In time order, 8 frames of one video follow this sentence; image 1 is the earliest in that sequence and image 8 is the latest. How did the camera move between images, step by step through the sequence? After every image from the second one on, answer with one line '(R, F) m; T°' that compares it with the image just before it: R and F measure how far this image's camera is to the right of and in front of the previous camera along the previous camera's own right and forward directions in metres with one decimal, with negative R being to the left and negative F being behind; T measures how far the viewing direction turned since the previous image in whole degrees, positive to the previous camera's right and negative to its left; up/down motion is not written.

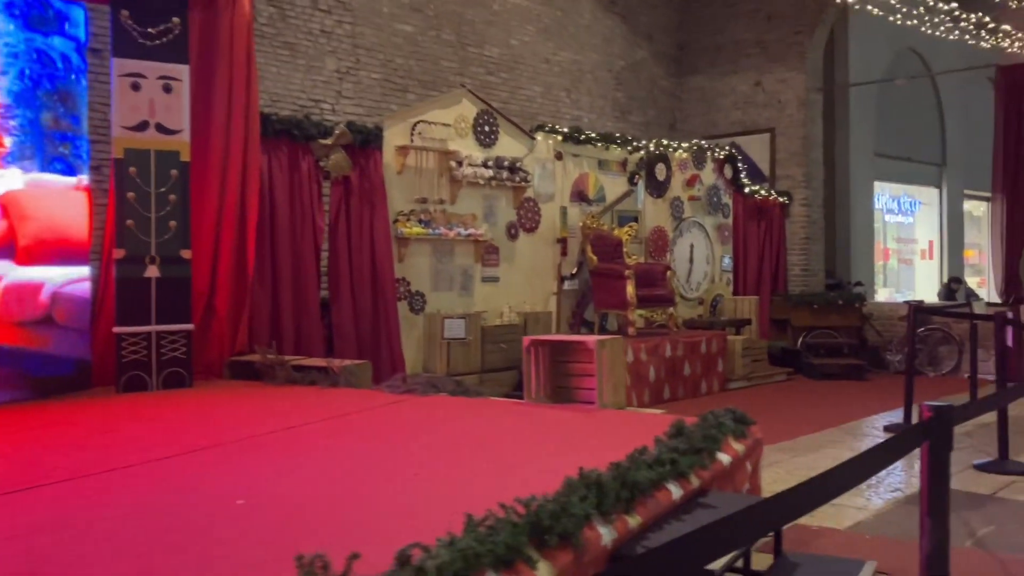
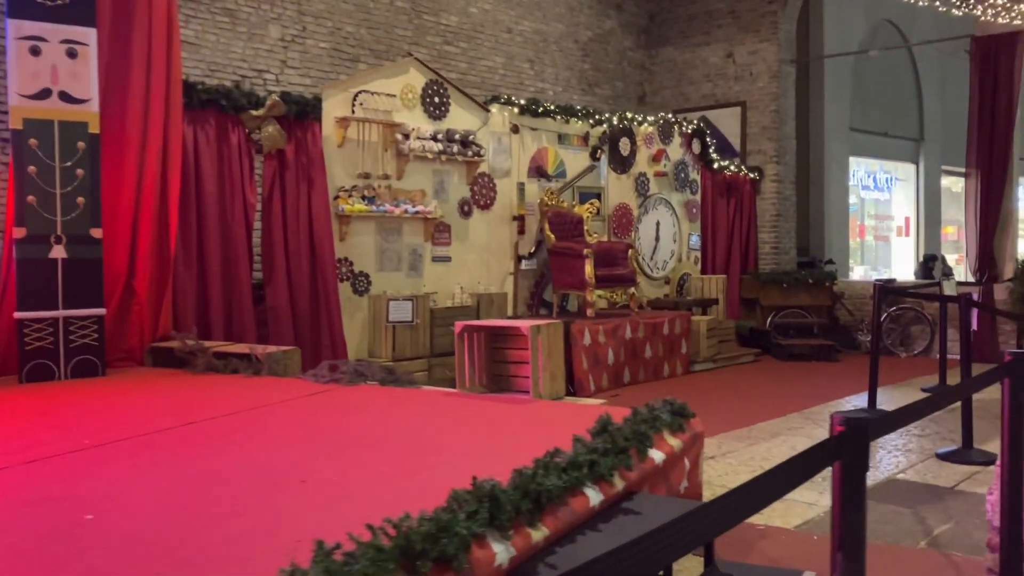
(+0.3, +0.3) m; +1°
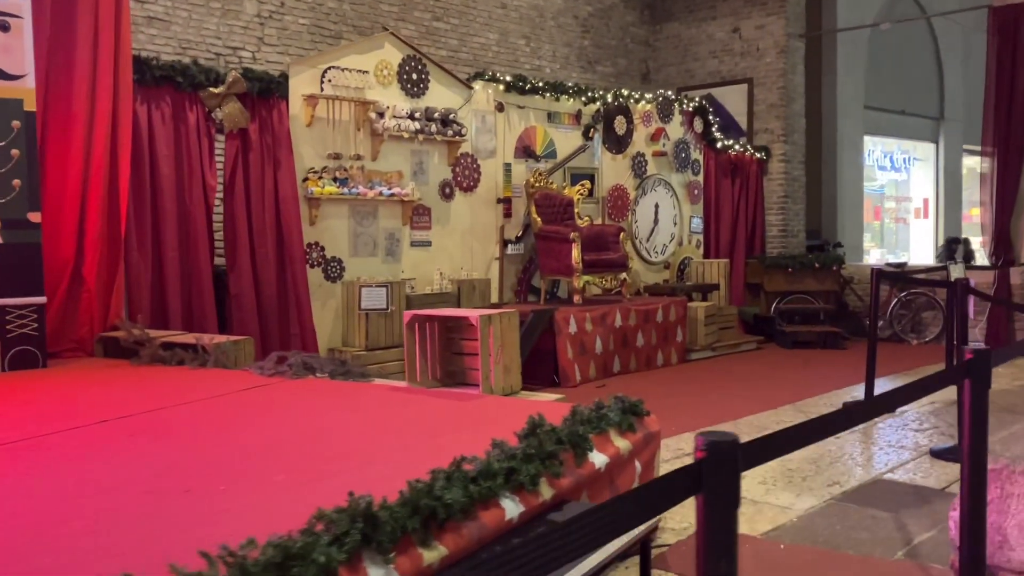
(+0.3, +0.3) m; -2°
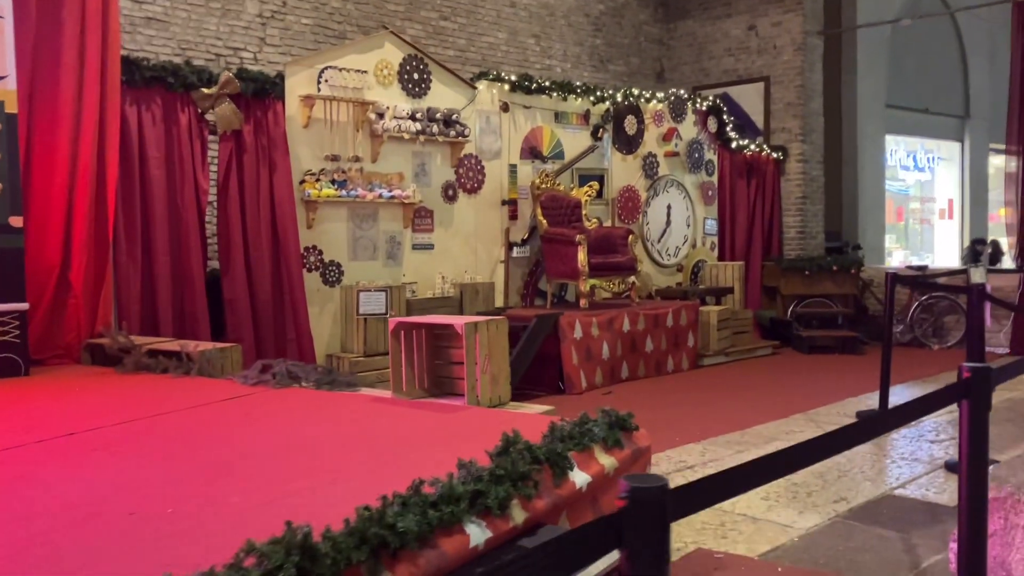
(+0.1, +0.2) m; -2°
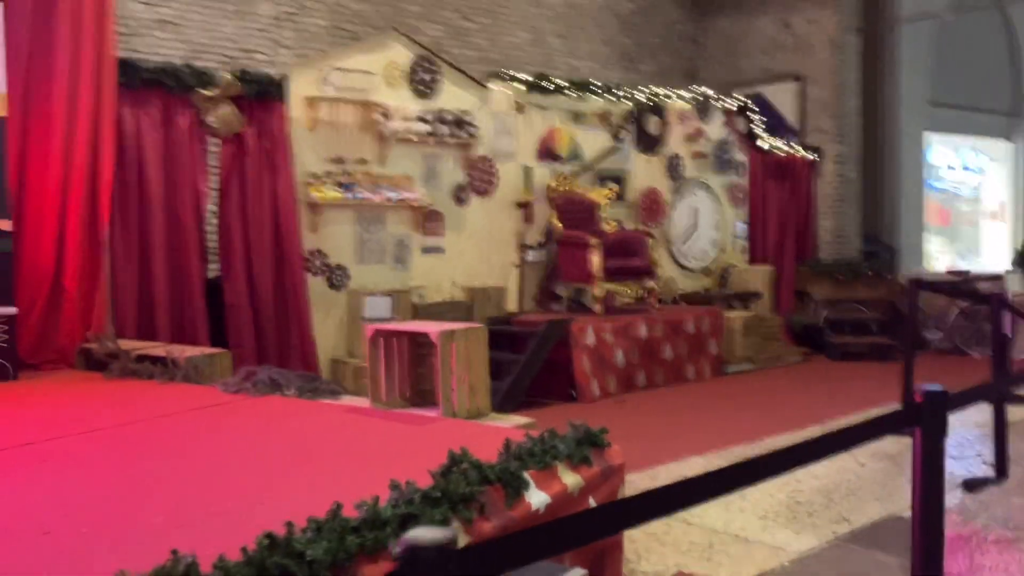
(+0.3, +0.2) m; -3°
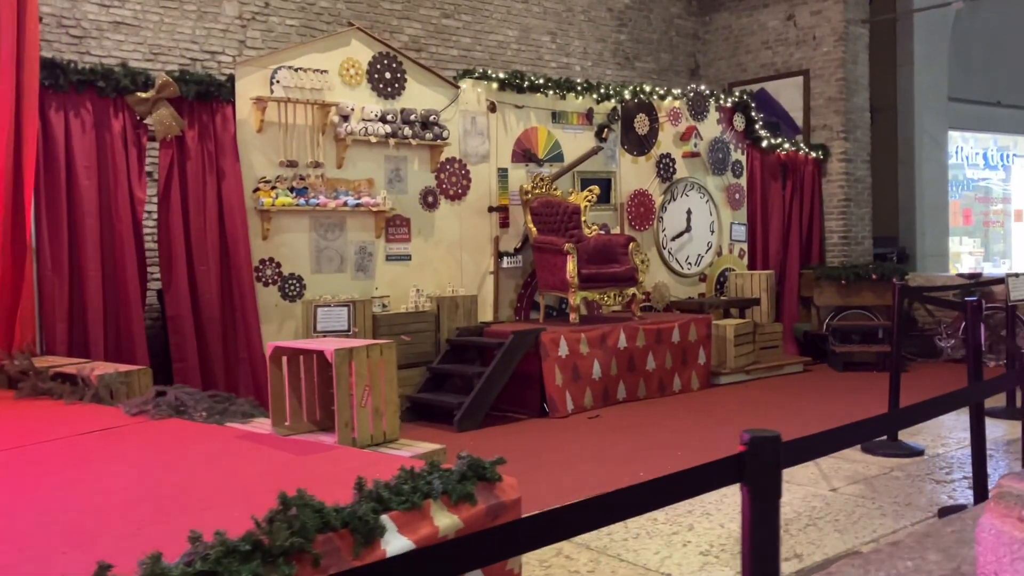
(+0.5, +0.3) m; -2°
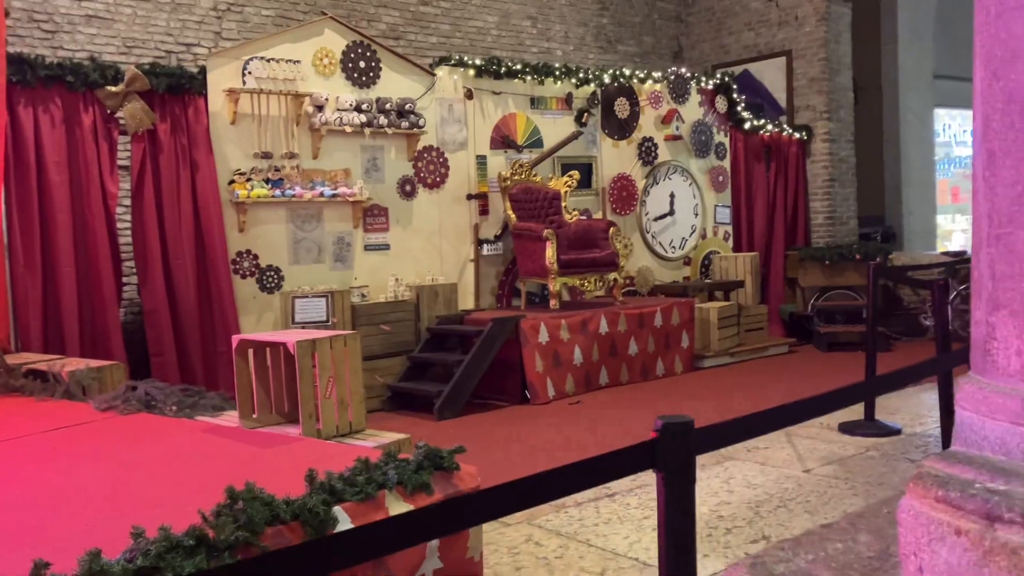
(+0.1, 0.0) m; 0°
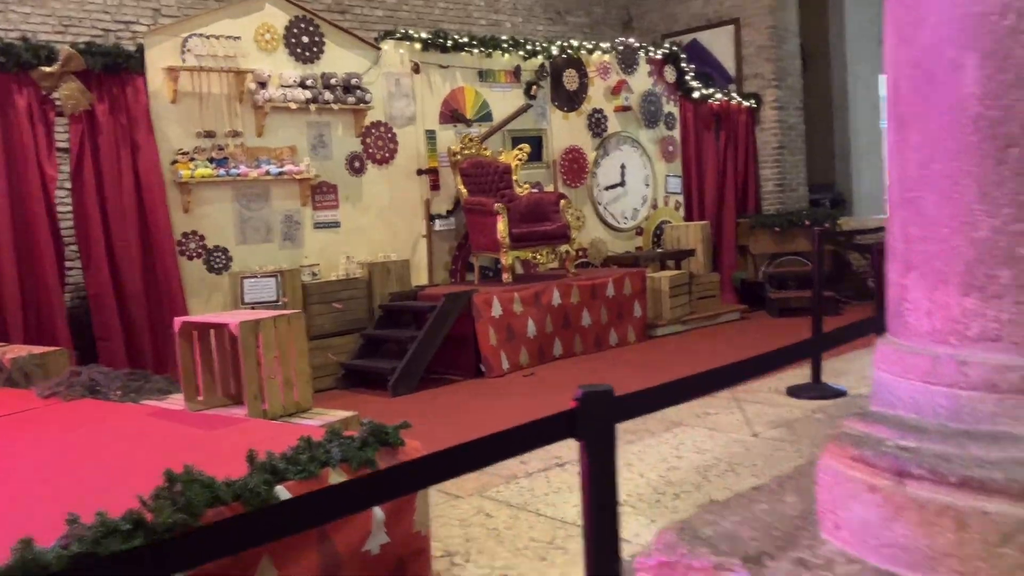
(+0.1, 0.0) m; +3°
